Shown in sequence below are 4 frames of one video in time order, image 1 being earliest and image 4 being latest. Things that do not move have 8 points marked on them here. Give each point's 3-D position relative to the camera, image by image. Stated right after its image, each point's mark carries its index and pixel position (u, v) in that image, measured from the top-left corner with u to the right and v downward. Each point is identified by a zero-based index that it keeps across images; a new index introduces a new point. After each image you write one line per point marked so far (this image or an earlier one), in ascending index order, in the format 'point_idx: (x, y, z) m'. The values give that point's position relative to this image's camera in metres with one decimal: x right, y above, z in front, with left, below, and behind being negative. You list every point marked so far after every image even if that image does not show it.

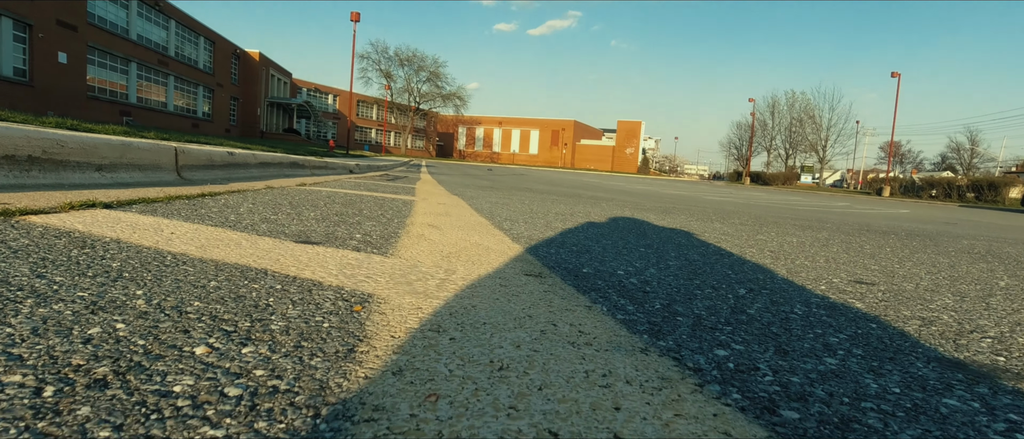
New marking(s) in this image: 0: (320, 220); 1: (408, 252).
0: (-1.4, 0.0, +4.3) m
1: (-0.5, -0.2, +2.9) m
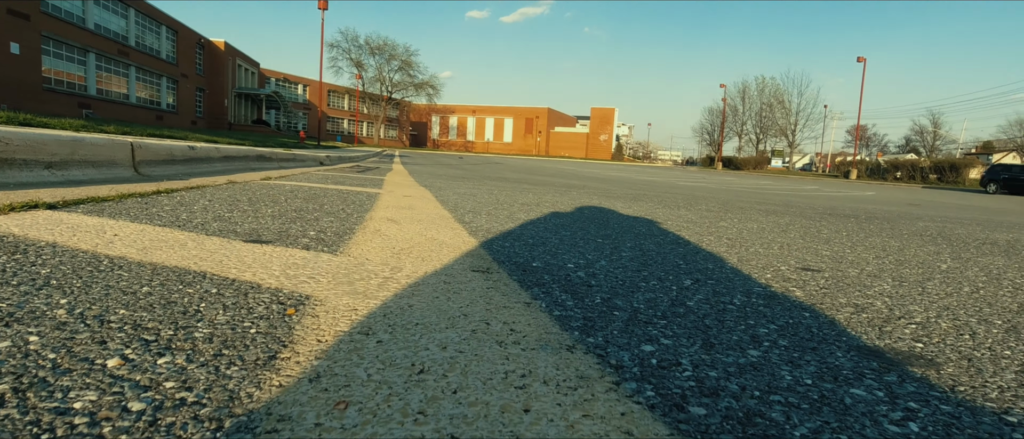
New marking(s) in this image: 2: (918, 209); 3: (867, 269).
0: (-1.7, 0.0, +4.2) m
1: (-0.7, -0.1, +2.8) m
2: (+8.0, +0.2, +11.8) m
3: (+2.0, -0.3, +3.4) m
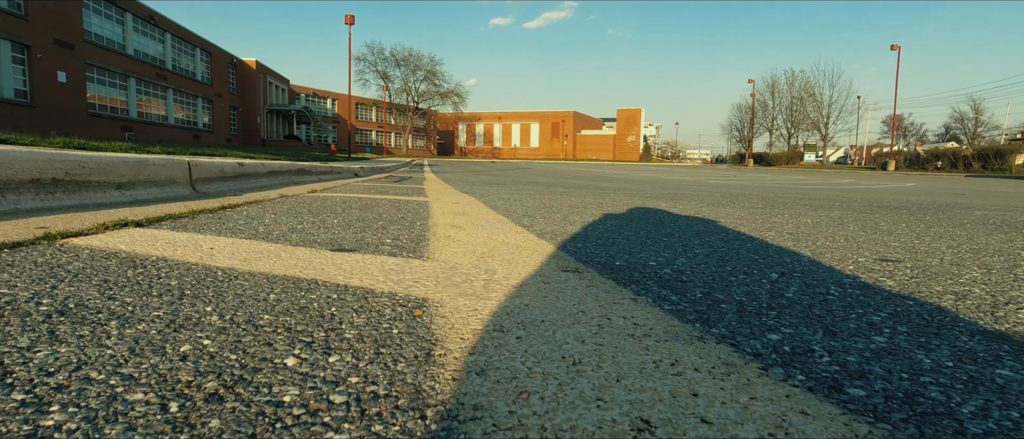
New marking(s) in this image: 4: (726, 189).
0: (-1.2, -0.1, +4.3) m
1: (-0.3, -0.2, +2.9) m
2: (+8.8, +0.4, +11.5) m
3: (+2.5, -0.2, +3.4) m
4: (+5.1, +0.7, +14.1) m
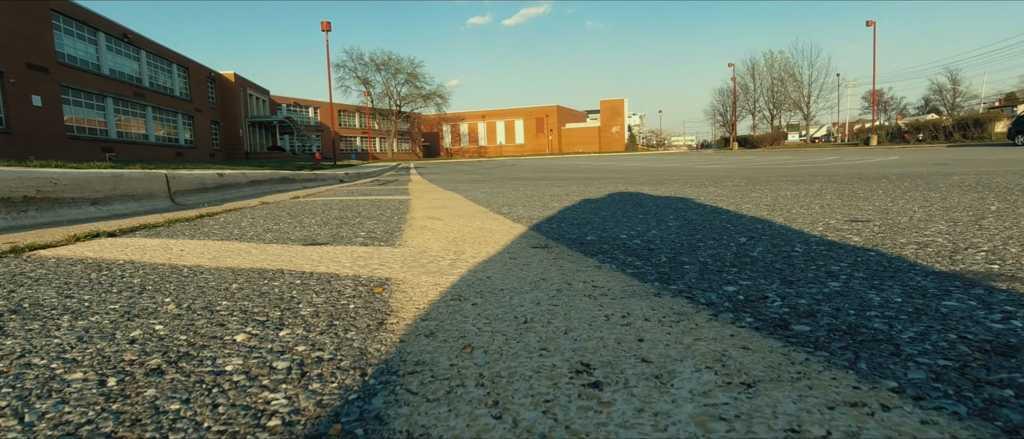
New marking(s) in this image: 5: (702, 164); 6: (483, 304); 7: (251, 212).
0: (-1.4, 0.0, +4.3) m
1: (-0.5, -0.1, +2.9) m
2: (+8.5, +1.1, +11.6) m
3: (+2.3, 0.0, +3.4) m
4: (+4.8, +1.2, +14.2) m
5: (+6.2, +1.9, +19.6) m
6: (-0.1, -0.2, +1.4) m
7: (-2.7, +0.1, +6.3) m
